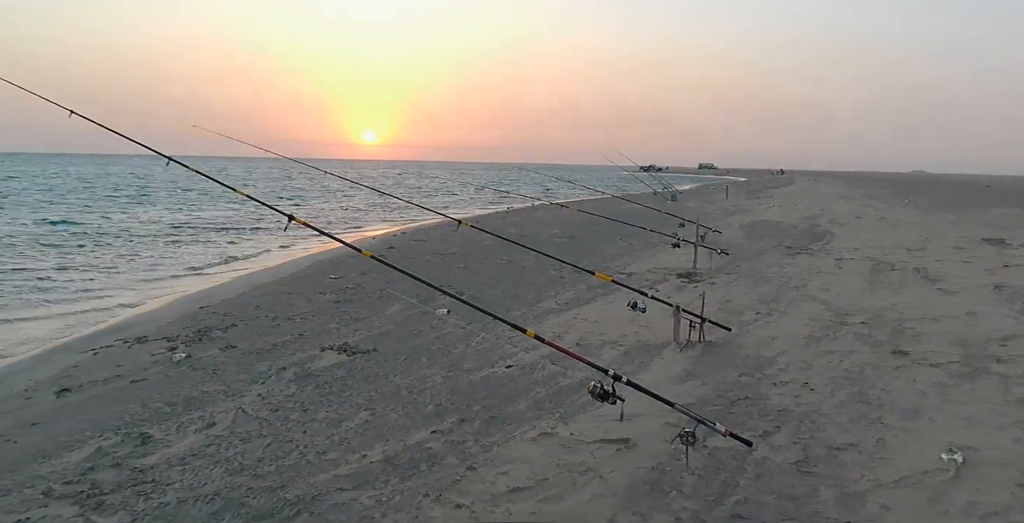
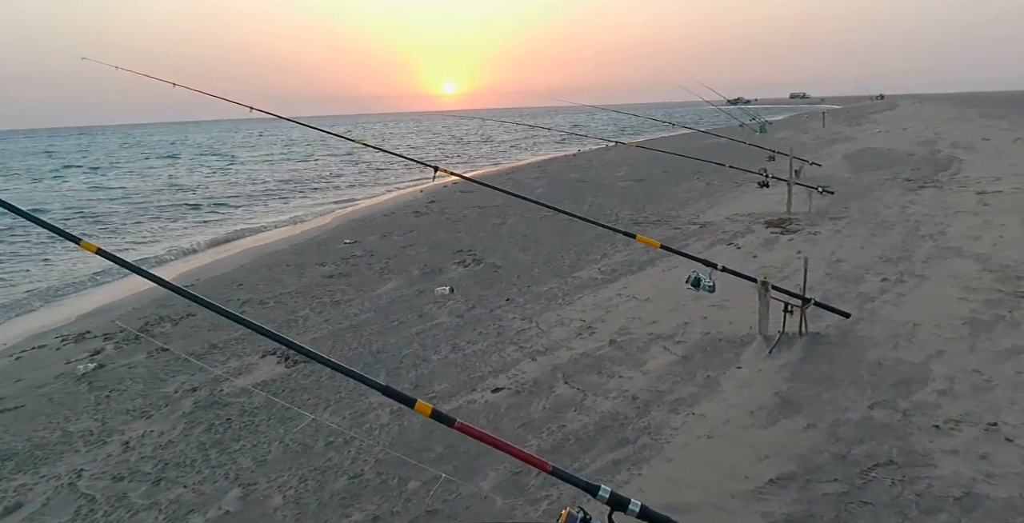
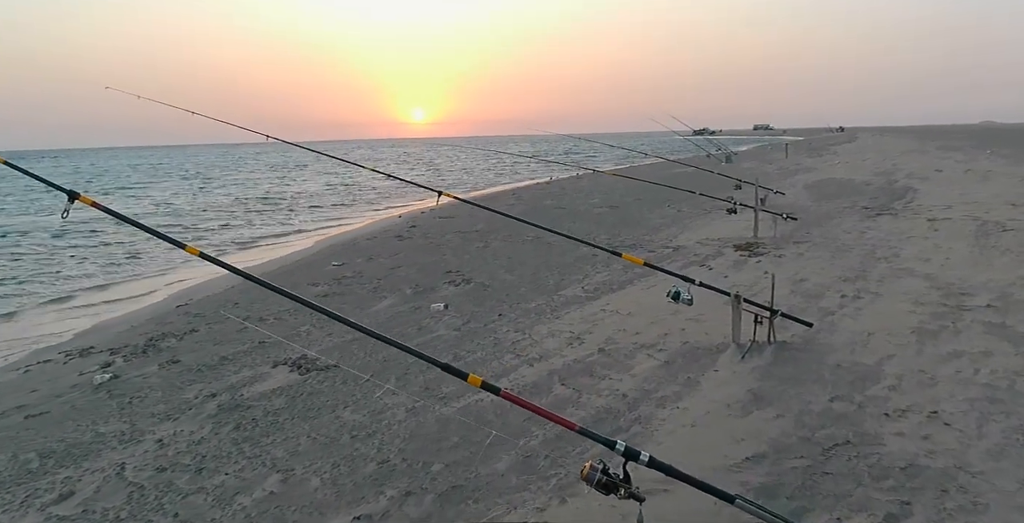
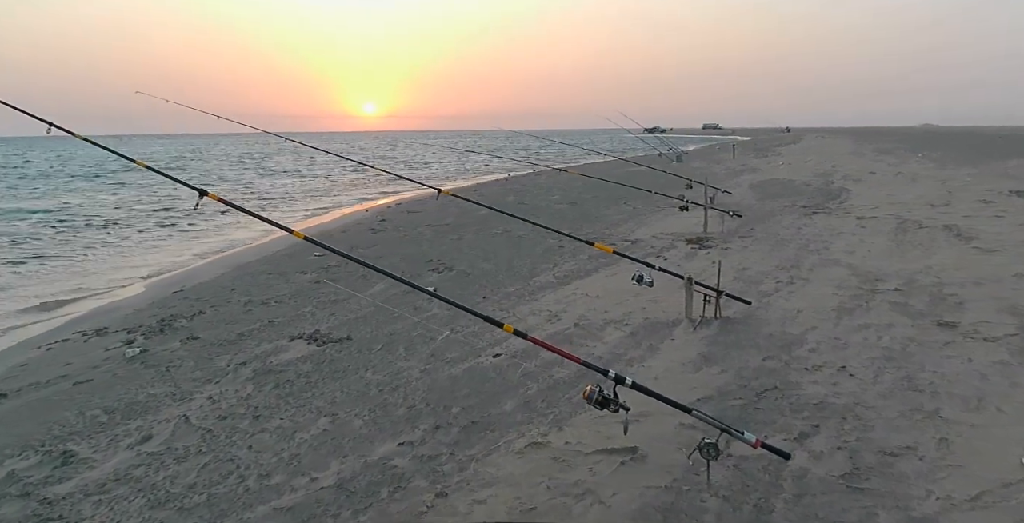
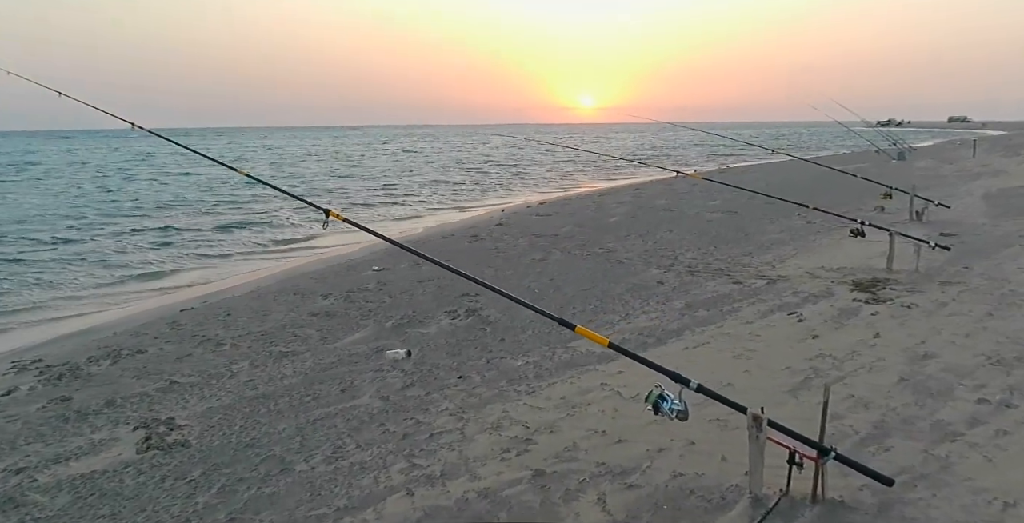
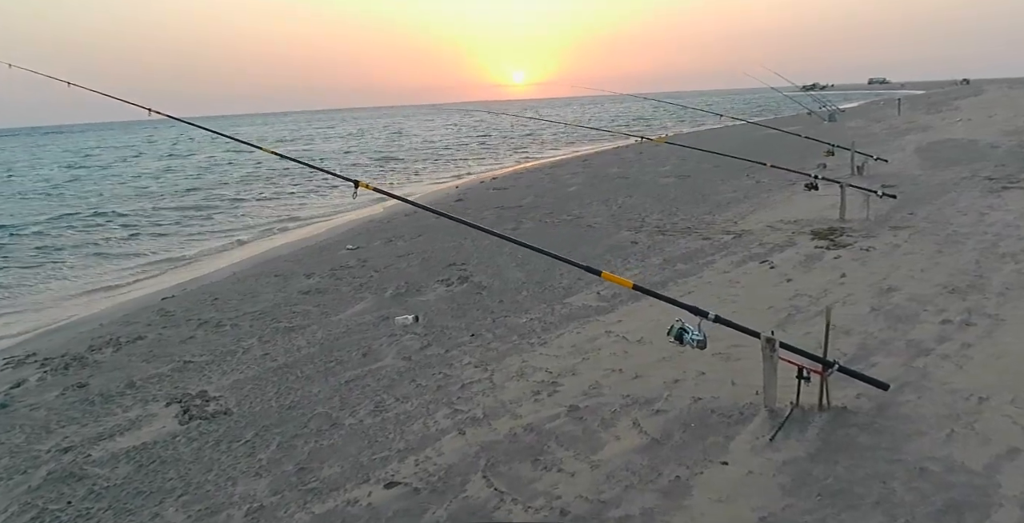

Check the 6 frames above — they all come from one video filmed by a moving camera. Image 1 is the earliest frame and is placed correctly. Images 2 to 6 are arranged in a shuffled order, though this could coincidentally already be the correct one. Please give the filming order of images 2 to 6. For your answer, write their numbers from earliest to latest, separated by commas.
4, 3, 2, 6, 5
